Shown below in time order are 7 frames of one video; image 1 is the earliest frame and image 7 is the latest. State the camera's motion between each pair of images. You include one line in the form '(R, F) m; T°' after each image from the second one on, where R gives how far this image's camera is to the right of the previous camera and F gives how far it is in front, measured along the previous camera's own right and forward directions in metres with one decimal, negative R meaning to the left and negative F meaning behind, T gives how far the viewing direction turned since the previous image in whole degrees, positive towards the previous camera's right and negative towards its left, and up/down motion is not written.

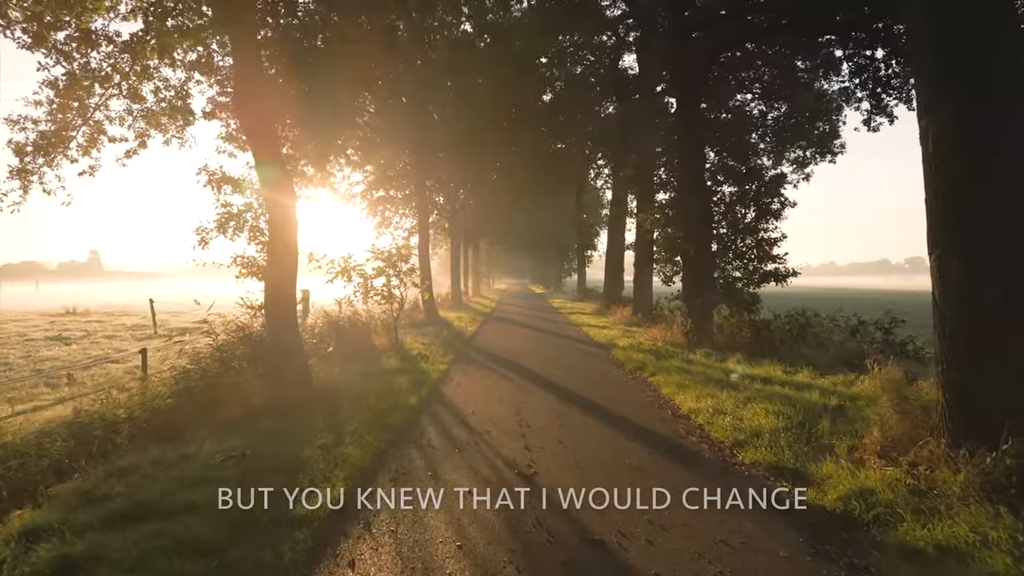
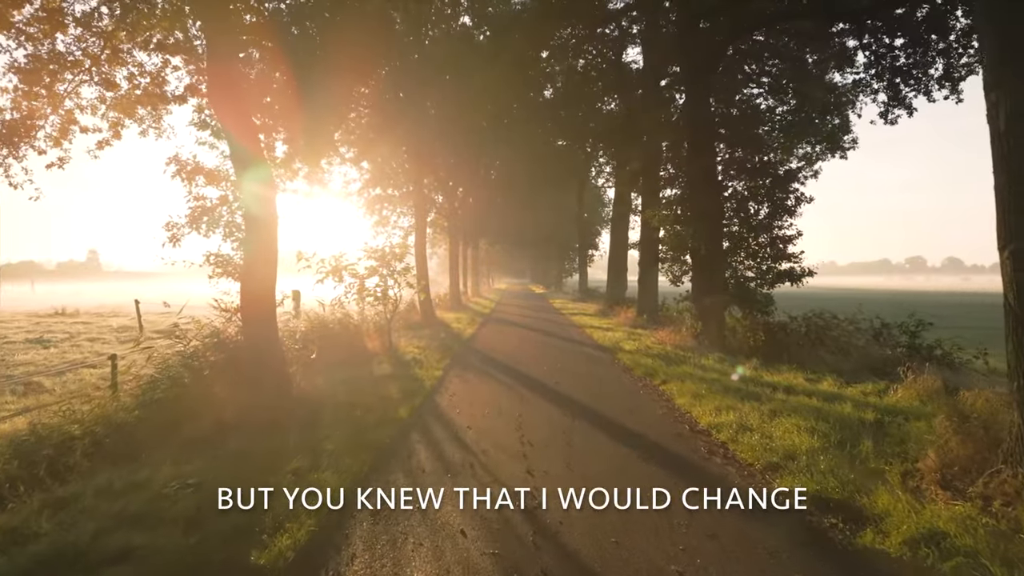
(0.0, +0.9) m; 0°
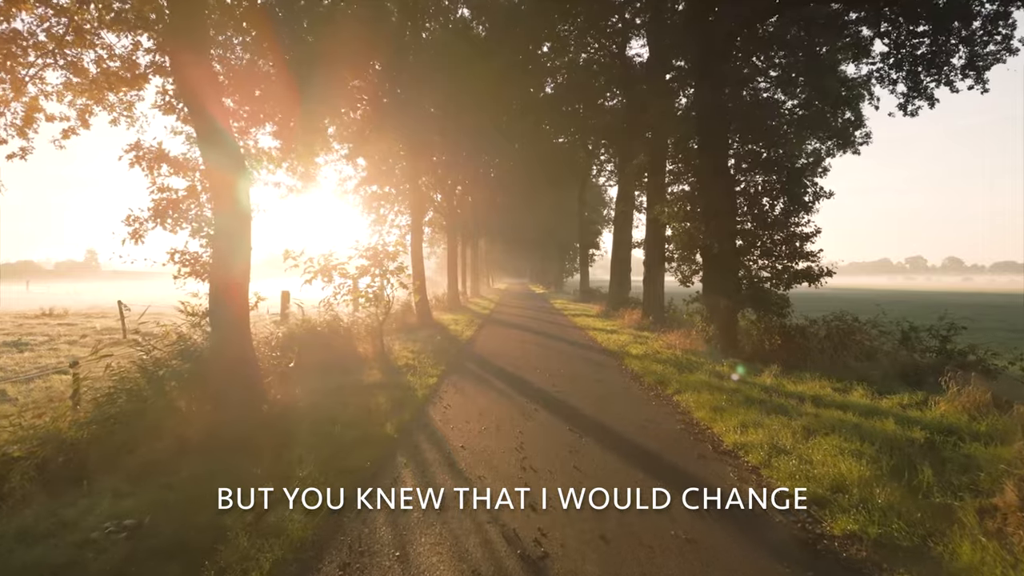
(0.0, +1.0) m; 0°
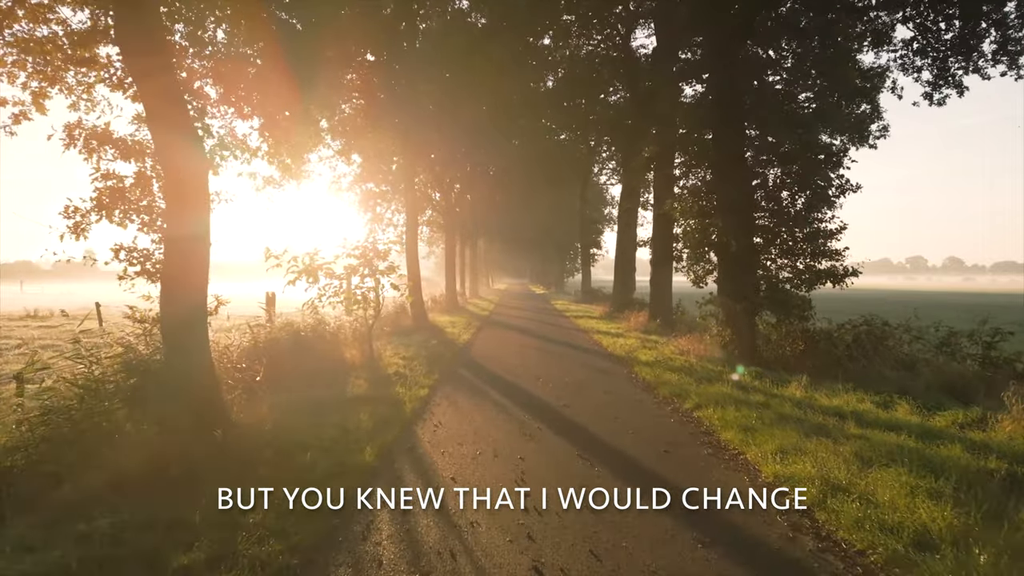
(0.0, +1.1) m; 0°
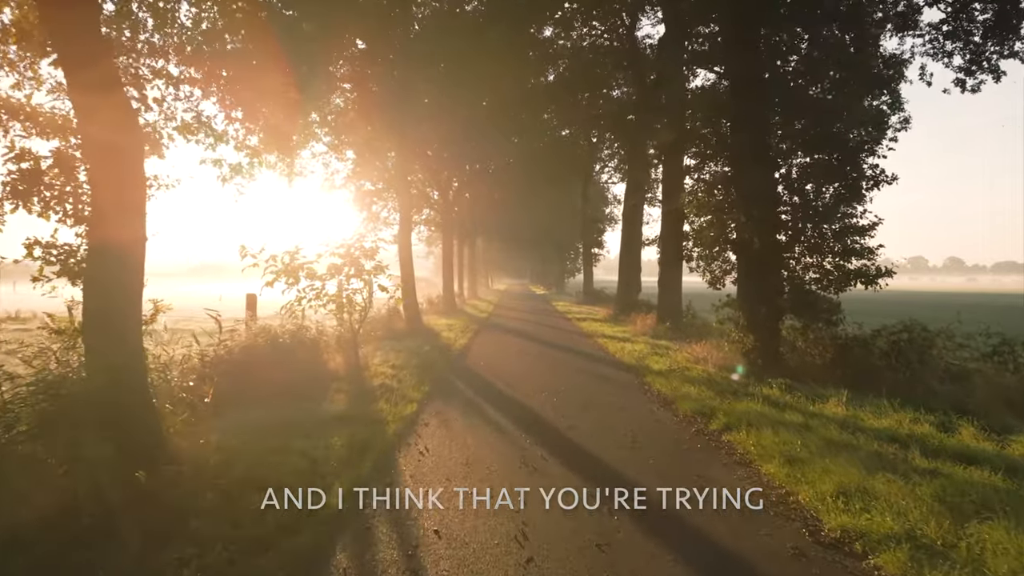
(0.0, +1.3) m; 0°
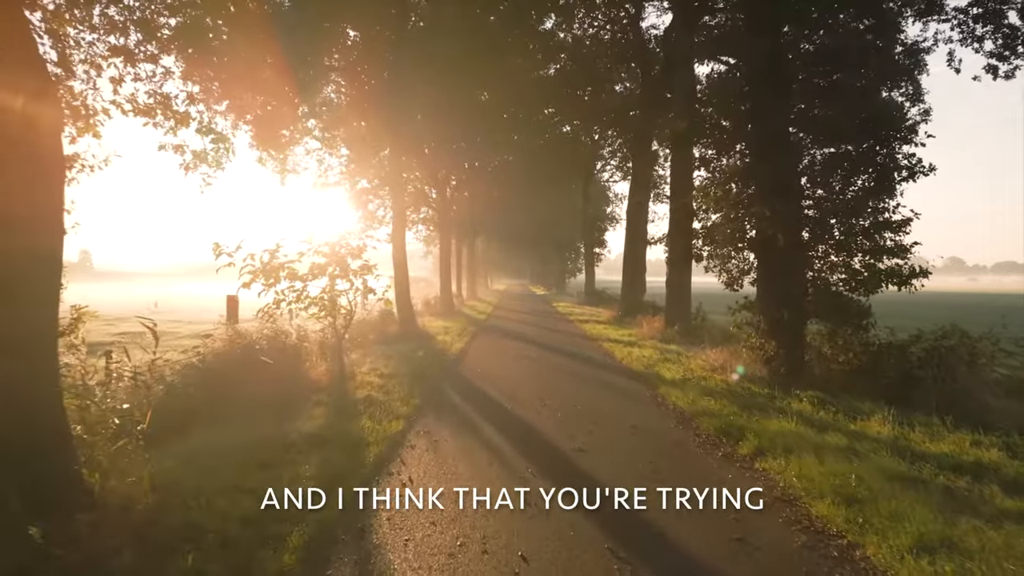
(0.0, +1.1) m; 0°
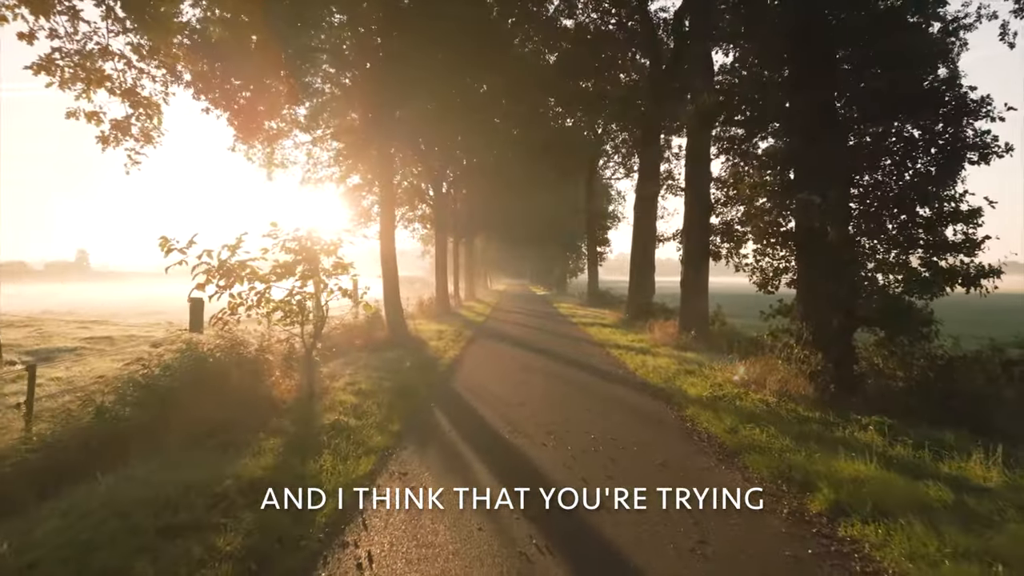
(0.0, +1.7) m; 0°
